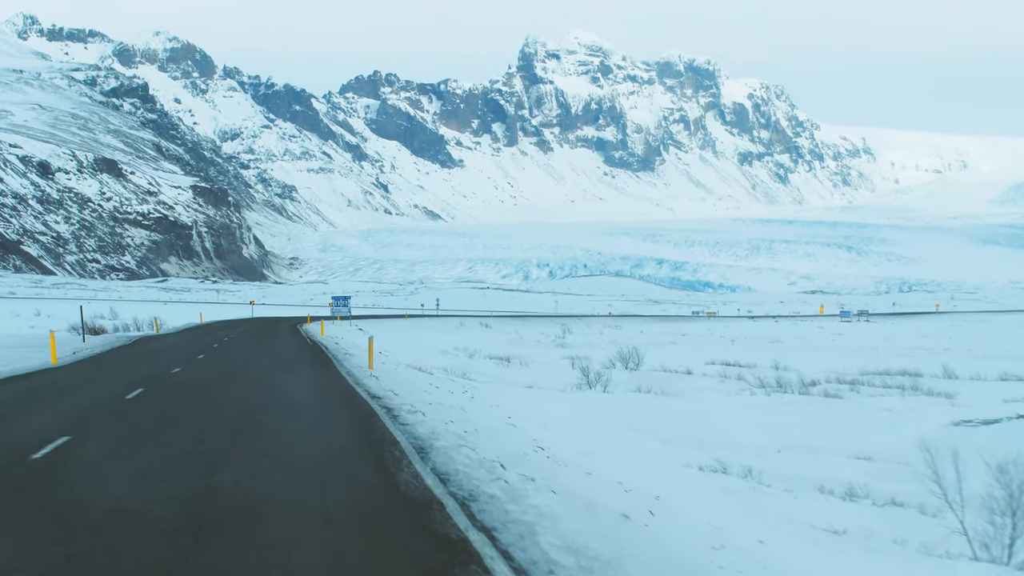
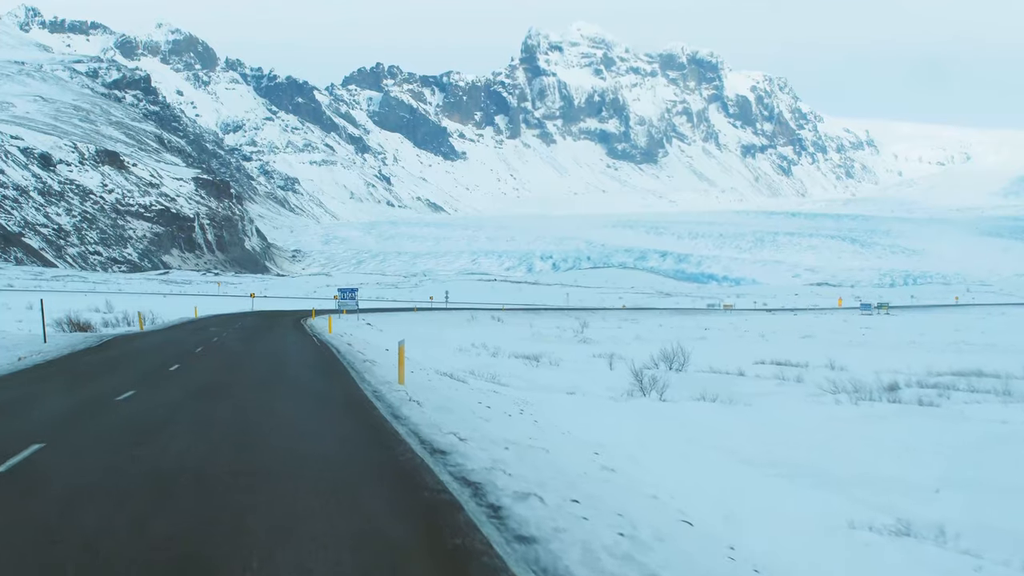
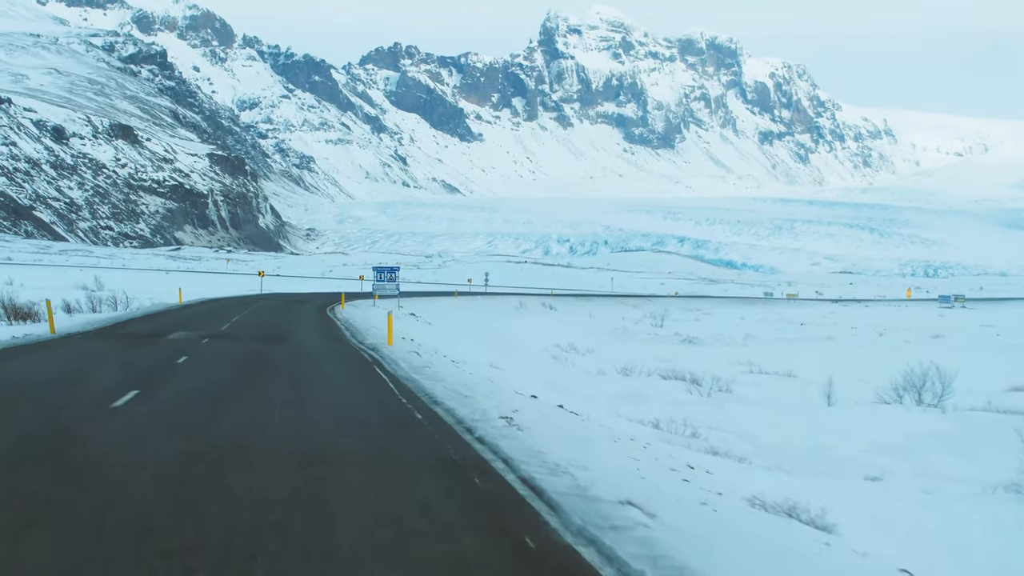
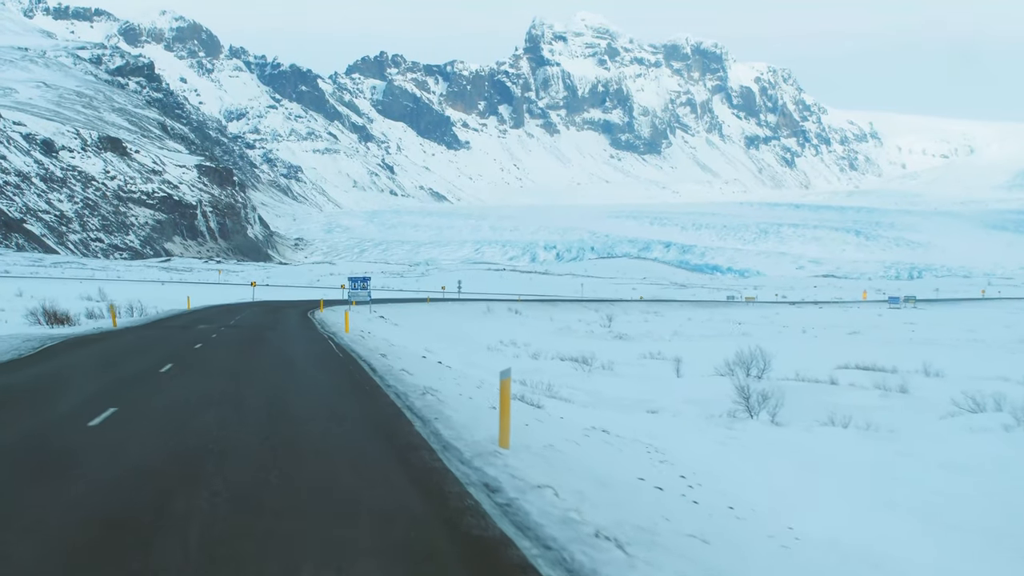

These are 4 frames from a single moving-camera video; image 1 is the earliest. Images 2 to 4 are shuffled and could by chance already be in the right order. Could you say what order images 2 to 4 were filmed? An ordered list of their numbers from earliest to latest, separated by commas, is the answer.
2, 4, 3
